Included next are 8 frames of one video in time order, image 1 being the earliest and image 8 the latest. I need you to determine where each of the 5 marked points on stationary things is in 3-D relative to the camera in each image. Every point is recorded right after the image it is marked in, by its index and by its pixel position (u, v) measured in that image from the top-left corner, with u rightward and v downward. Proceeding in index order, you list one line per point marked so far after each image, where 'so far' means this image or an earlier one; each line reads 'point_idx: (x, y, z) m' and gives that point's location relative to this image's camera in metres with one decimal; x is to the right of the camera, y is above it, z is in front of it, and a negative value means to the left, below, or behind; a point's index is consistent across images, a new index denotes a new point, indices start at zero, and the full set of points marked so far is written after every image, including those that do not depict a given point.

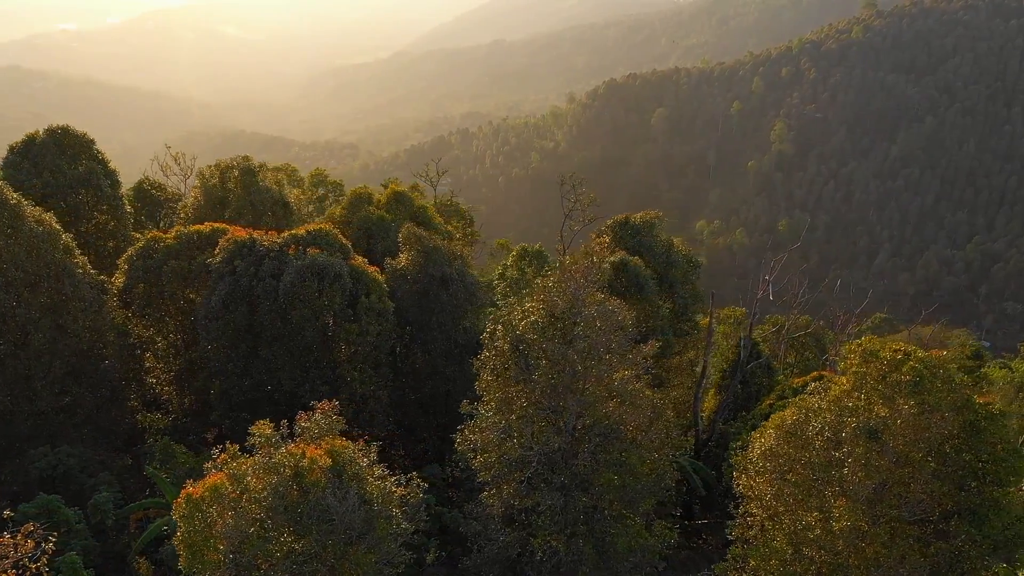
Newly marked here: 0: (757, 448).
0: (+3.0, -2.0, +7.5) m
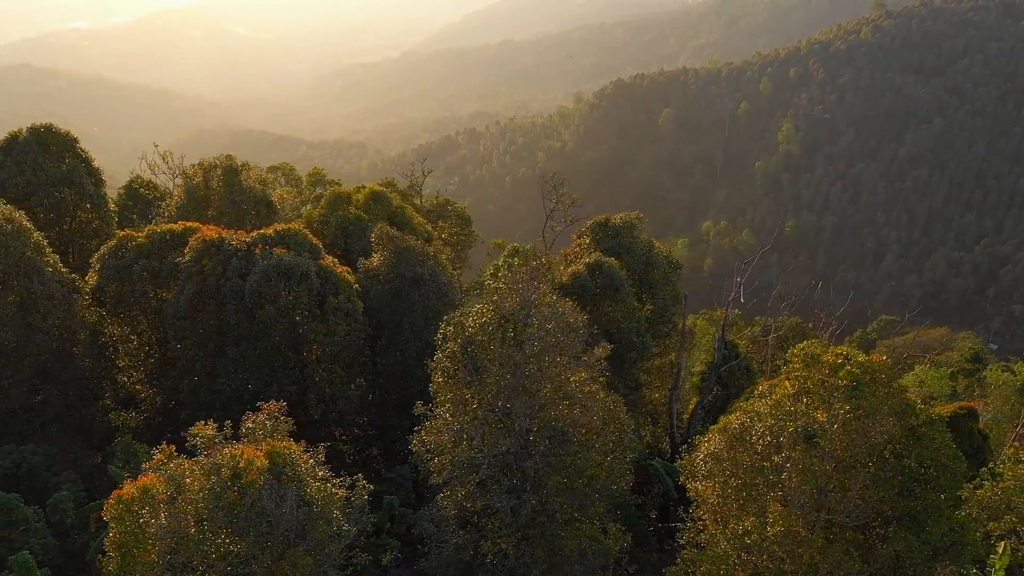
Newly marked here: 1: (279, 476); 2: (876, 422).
0: (+2.3, -2.1, +7.5) m
1: (-2.7, -2.2, +6.9) m
2: (+3.9, -1.5, +6.5) m
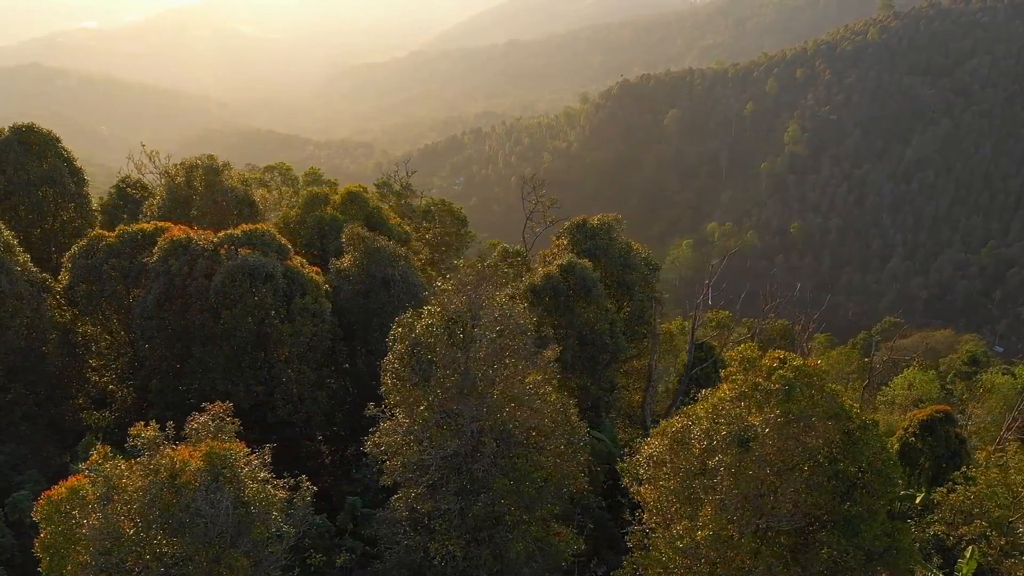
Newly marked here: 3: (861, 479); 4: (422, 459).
0: (+1.6, -2.1, +7.5) m
1: (-3.4, -2.2, +6.9) m
2: (+3.1, -1.5, +6.5) m
3: (+3.9, -2.1, +6.7) m
4: (-1.3, -2.4, +8.4) m
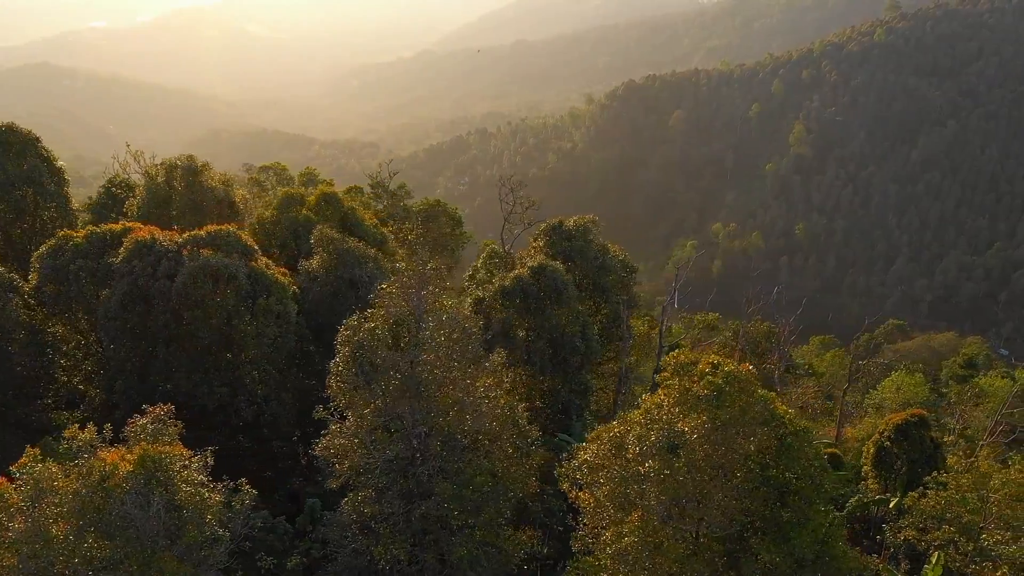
0: (+0.8, -2.1, +7.4) m
1: (-4.2, -2.2, +6.8) m
2: (+2.4, -1.6, +6.4) m
3: (+3.1, -2.2, +6.6) m
4: (-2.0, -2.4, +8.3) m
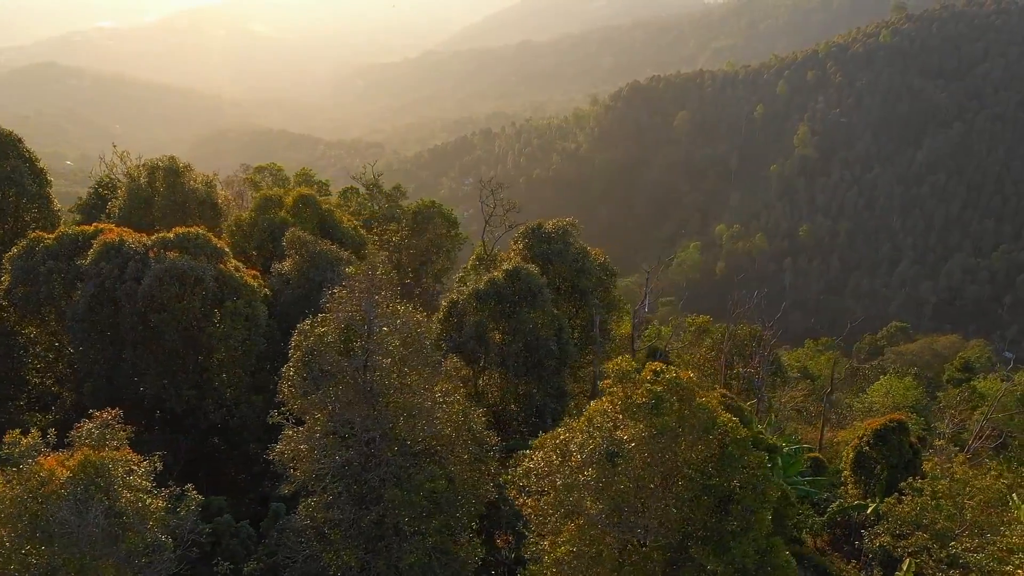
0: (+0.2, -2.2, +7.4) m
1: (-4.9, -2.3, +6.8) m
2: (+1.7, -1.6, +6.4) m
3: (+2.5, -2.3, +6.5) m
4: (-2.7, -2.5, +8.3) m
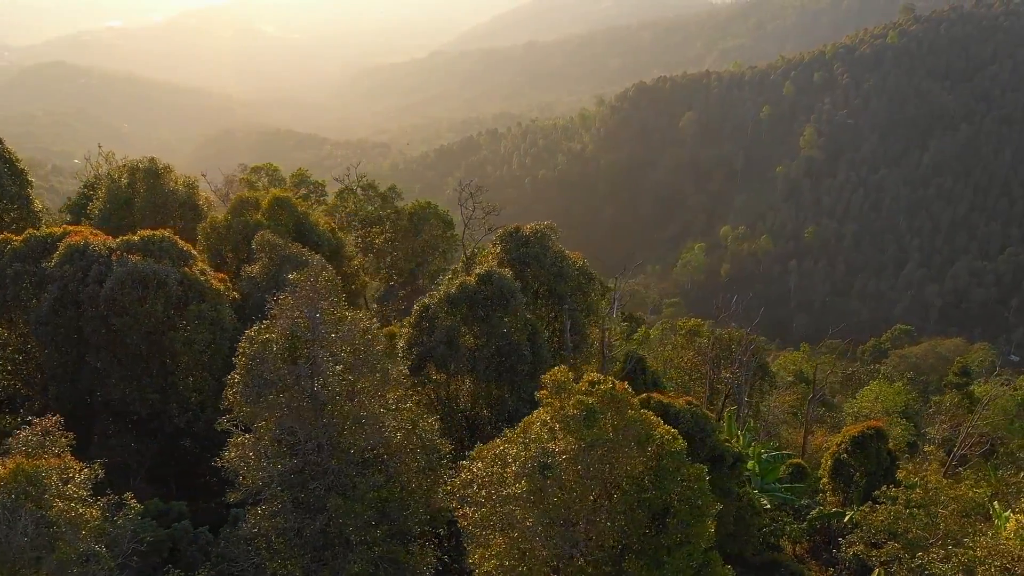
0: (-0.6, -2.3, +7.3) m
1: (-5.6, -2.3, +6.7) m
2: (+1.0, -1.7, +6.3) m
3: (+1.7, -2.4, +6.4) m
4: (-3.4, -2.6, +8.2) m
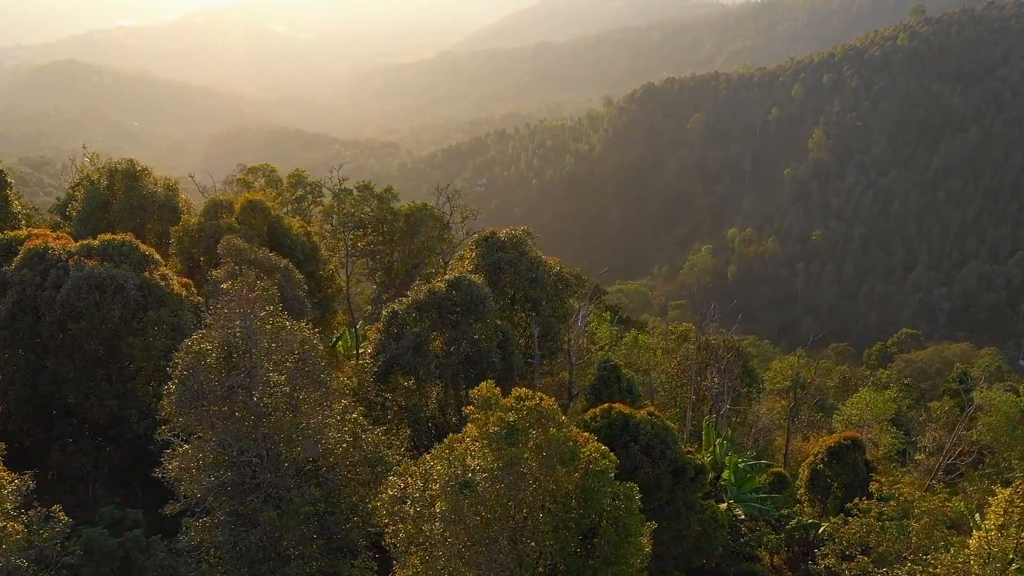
0: (-1.4, -2.4, +7.1) m
1: (-6.4, -2.4, +6.6) m
2: (+0.2, -1.9, +6.1) m
3: (+0.9, -2.5, +6.3) m
4: (-4.2, -2.7, +8.0) m
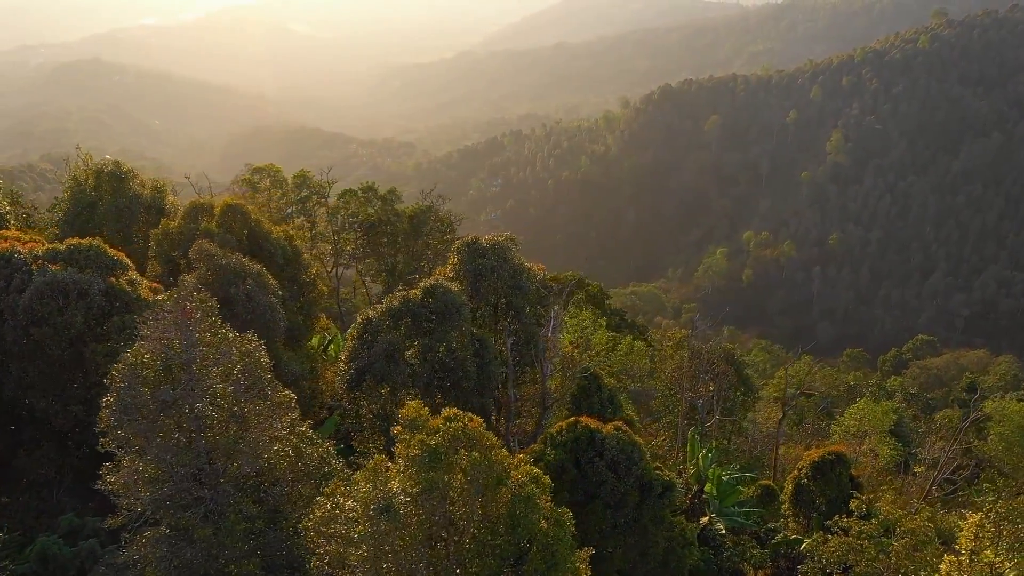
0: (-2.1, -2.6, +6.9) m
1: (-7.2, -2.5, +6.4) m
2: (-0.6, -2.1, +5.9) m
3: (+0.2, -2.7, +6.0) m
4: (-5.0, -2.8, +7.9) m
